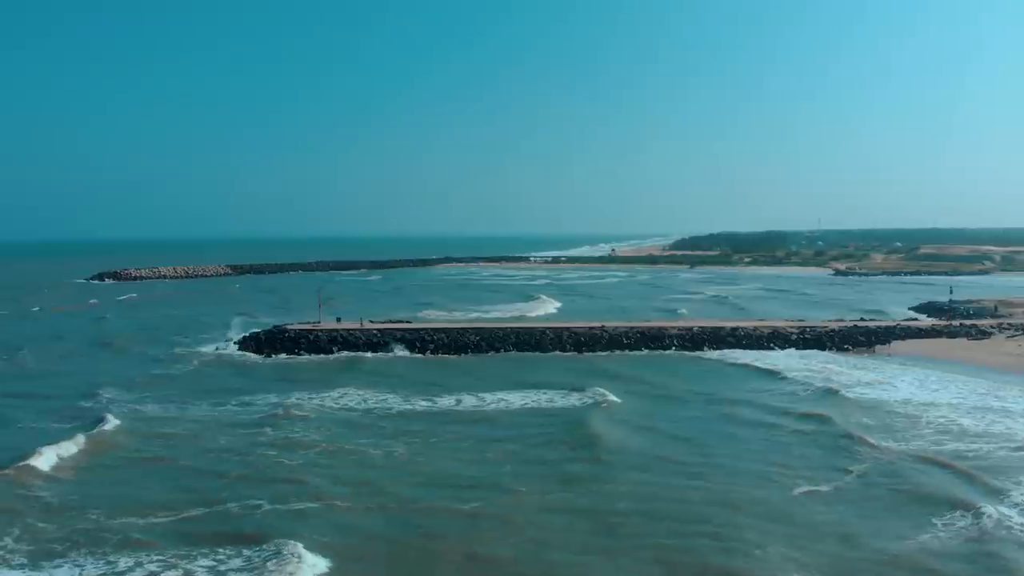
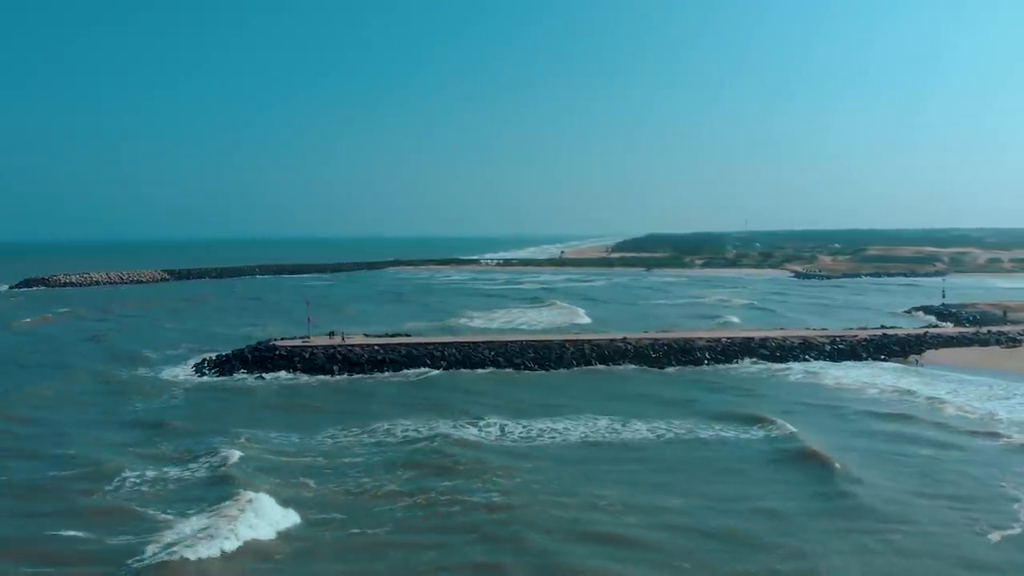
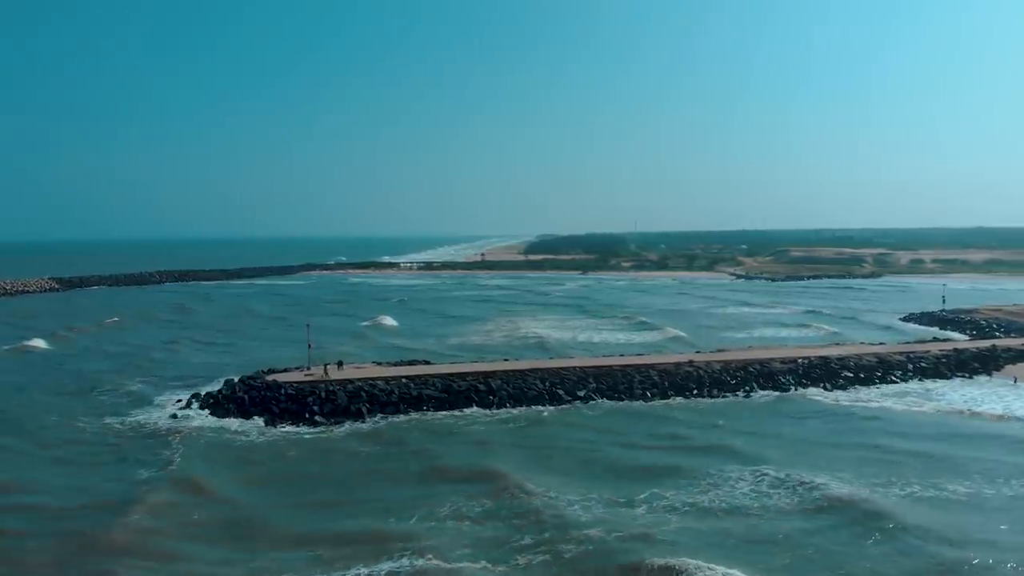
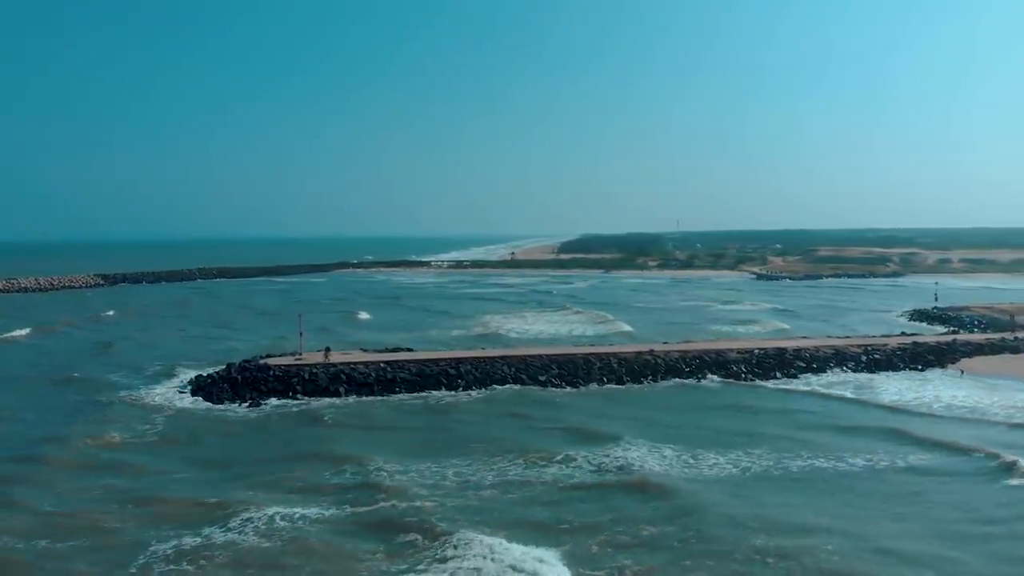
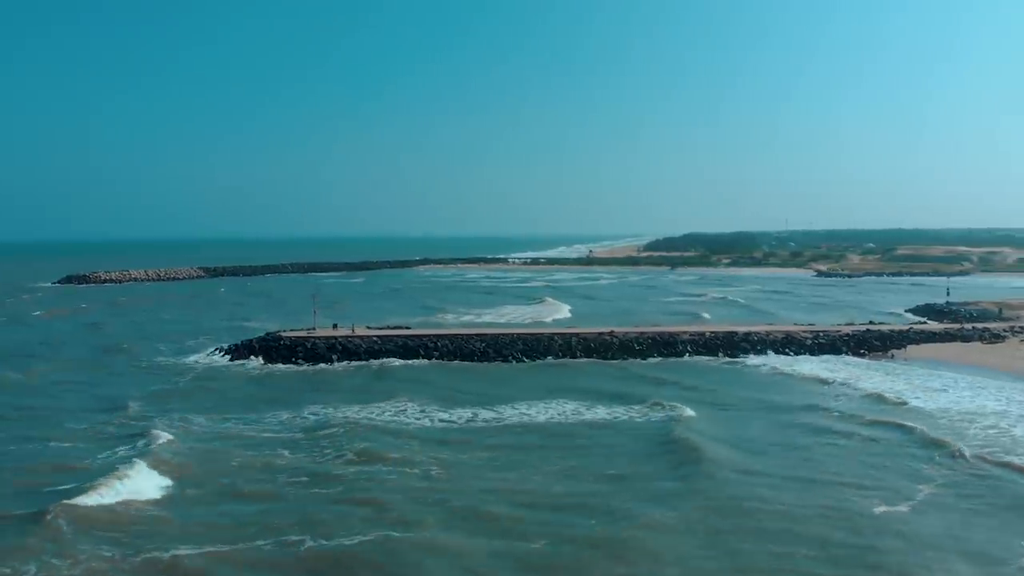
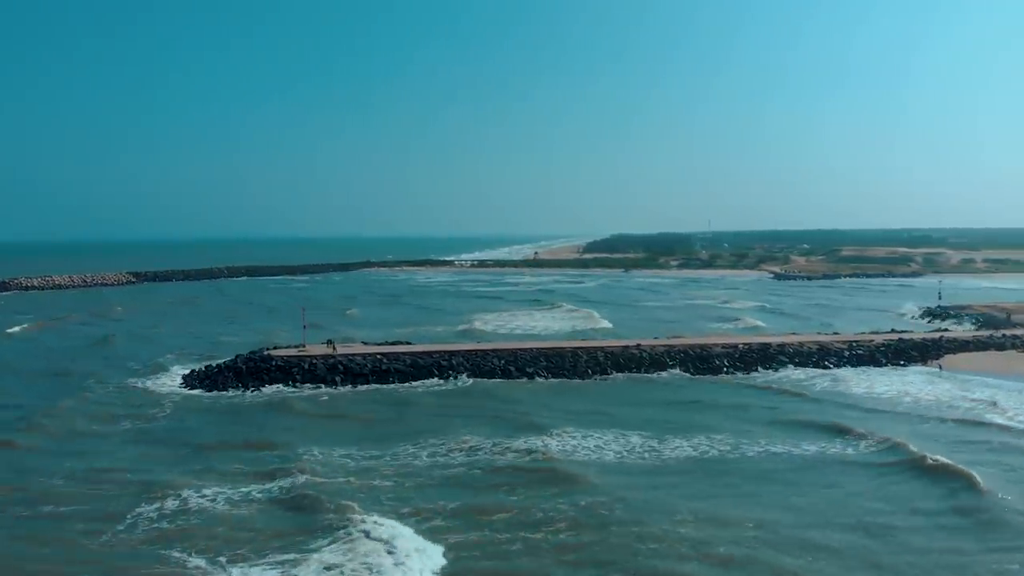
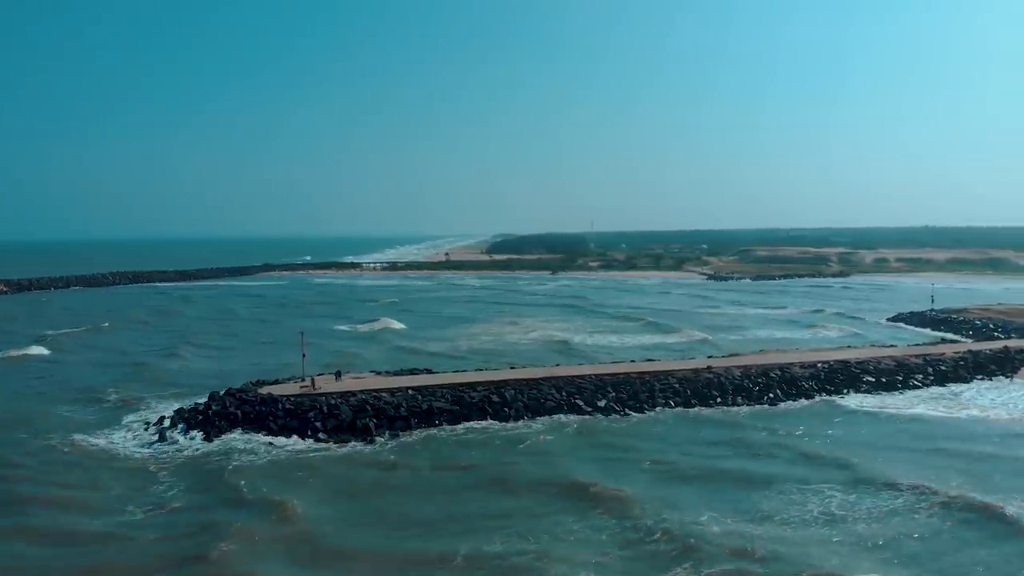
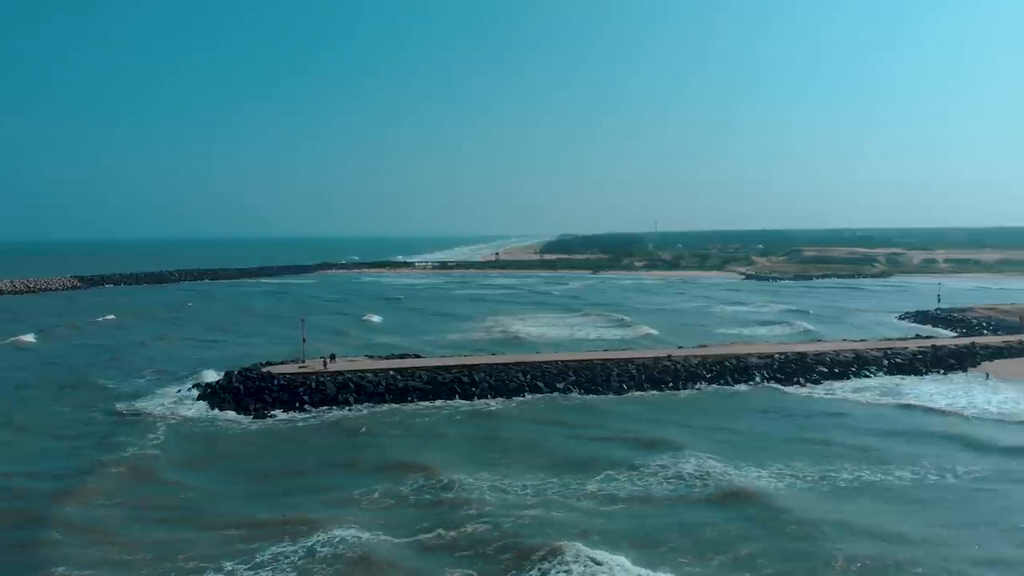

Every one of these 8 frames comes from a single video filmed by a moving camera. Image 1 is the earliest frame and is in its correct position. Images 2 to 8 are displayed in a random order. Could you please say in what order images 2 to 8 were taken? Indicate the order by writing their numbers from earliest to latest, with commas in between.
5, 2, 6, 4, 8, 3, 7
